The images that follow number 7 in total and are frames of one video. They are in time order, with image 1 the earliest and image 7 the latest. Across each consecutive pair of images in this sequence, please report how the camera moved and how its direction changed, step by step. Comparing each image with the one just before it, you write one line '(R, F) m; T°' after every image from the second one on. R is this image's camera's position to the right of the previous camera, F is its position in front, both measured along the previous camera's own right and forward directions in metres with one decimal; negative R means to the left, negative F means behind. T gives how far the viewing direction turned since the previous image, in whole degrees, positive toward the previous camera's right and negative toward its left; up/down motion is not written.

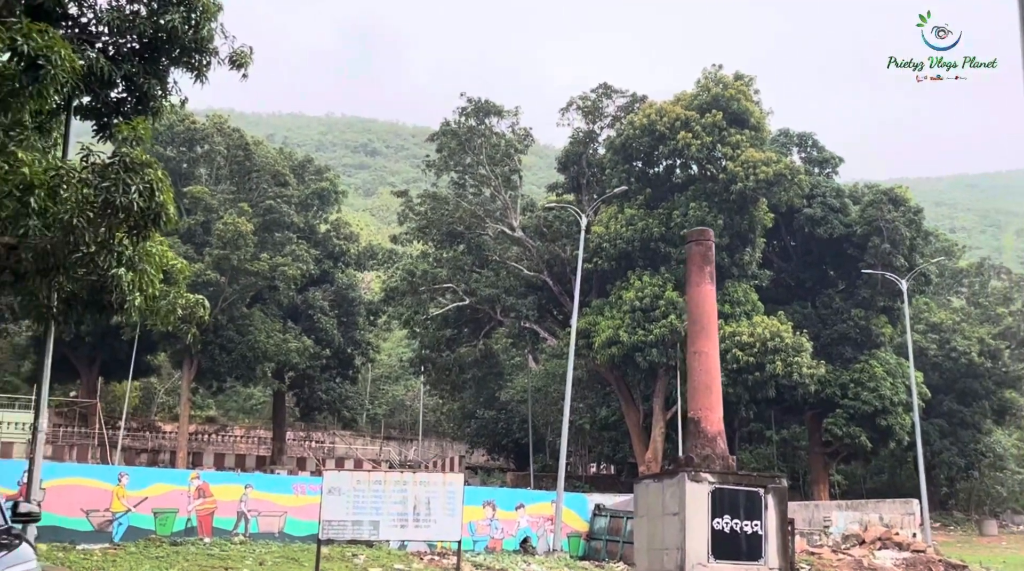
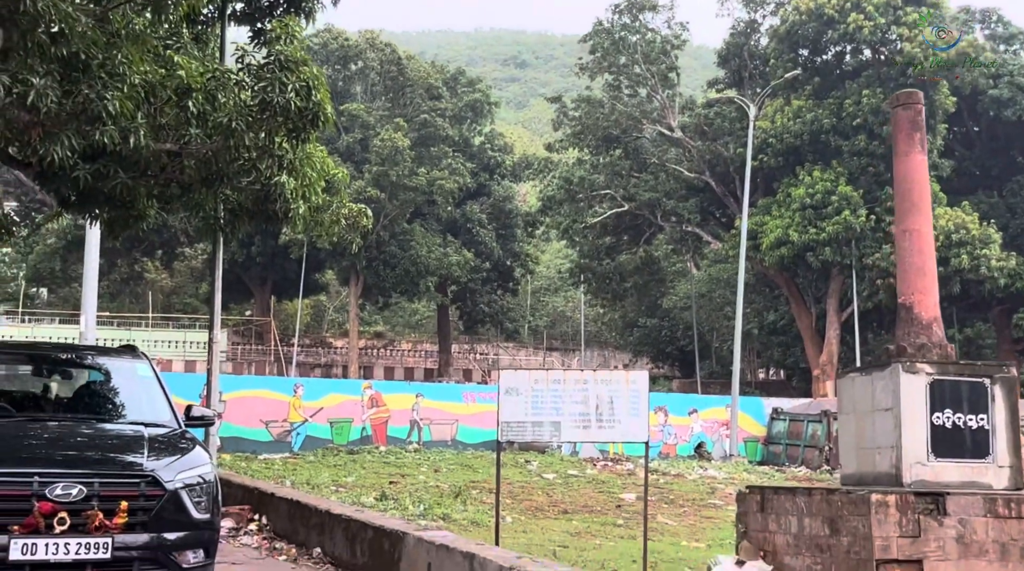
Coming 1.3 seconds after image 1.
(-0.2, +0.7) m; -7°
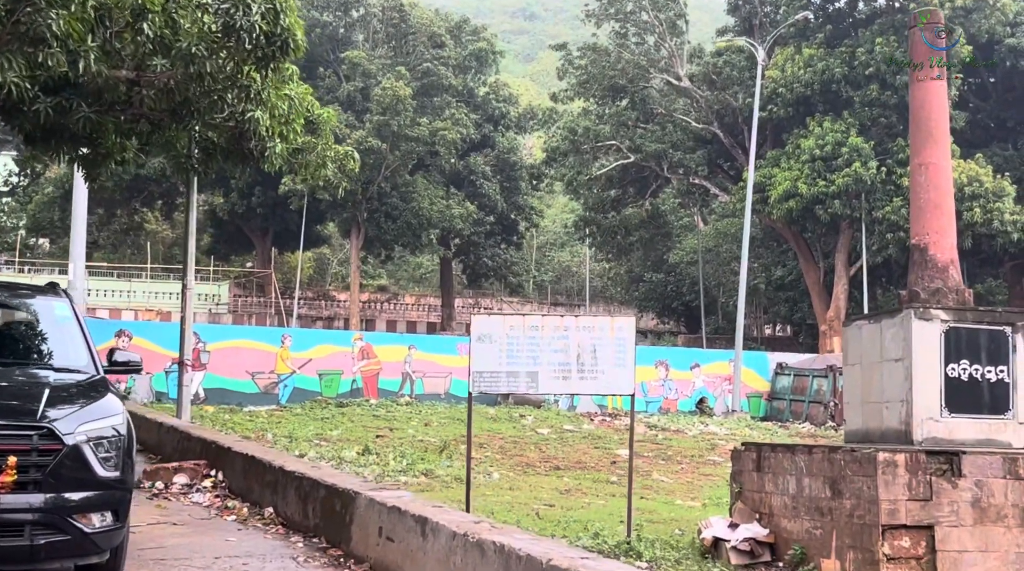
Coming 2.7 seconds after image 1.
(+0.2, +0.8) m; 0°
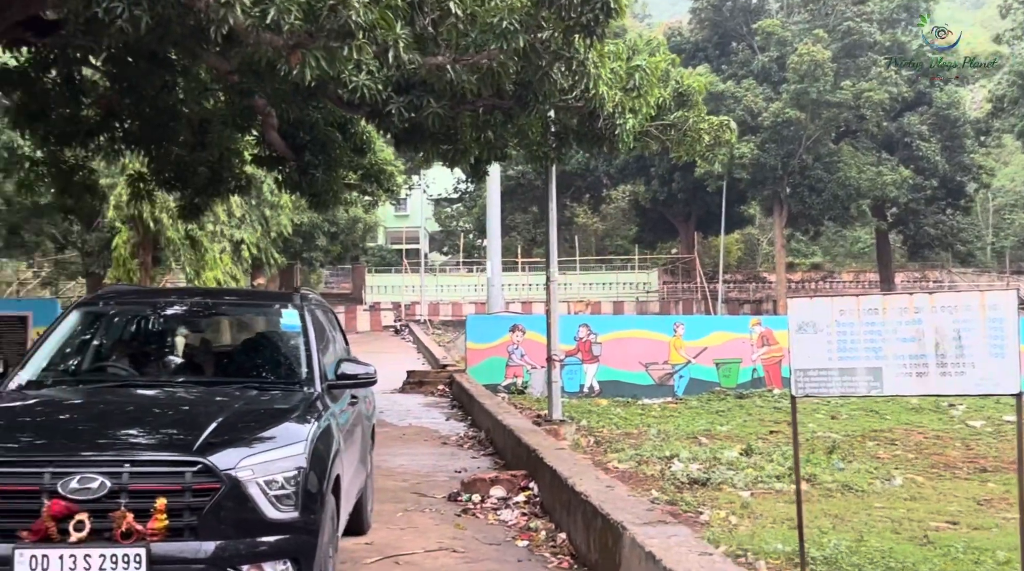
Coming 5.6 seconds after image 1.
(+0.6, +1.5) m; -20°
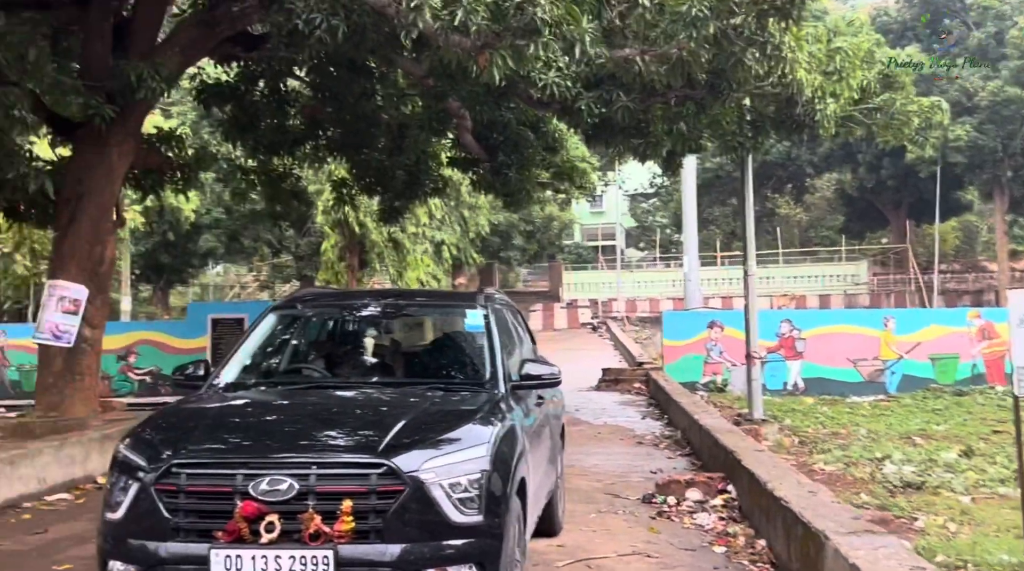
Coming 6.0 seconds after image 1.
(+0.1, +0.2) m; -9°
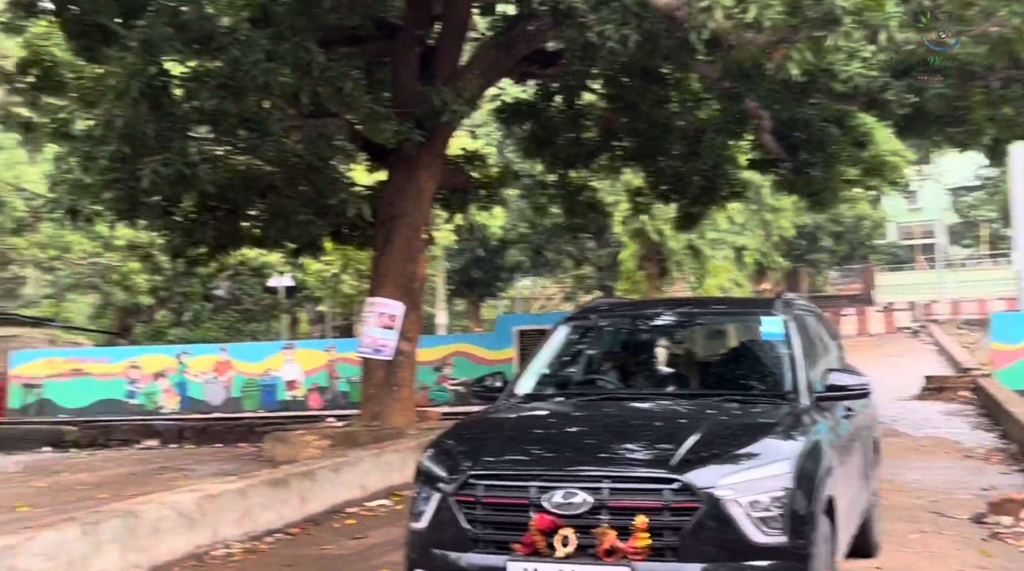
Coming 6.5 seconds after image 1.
(+0.1, +0.2) m; -14°
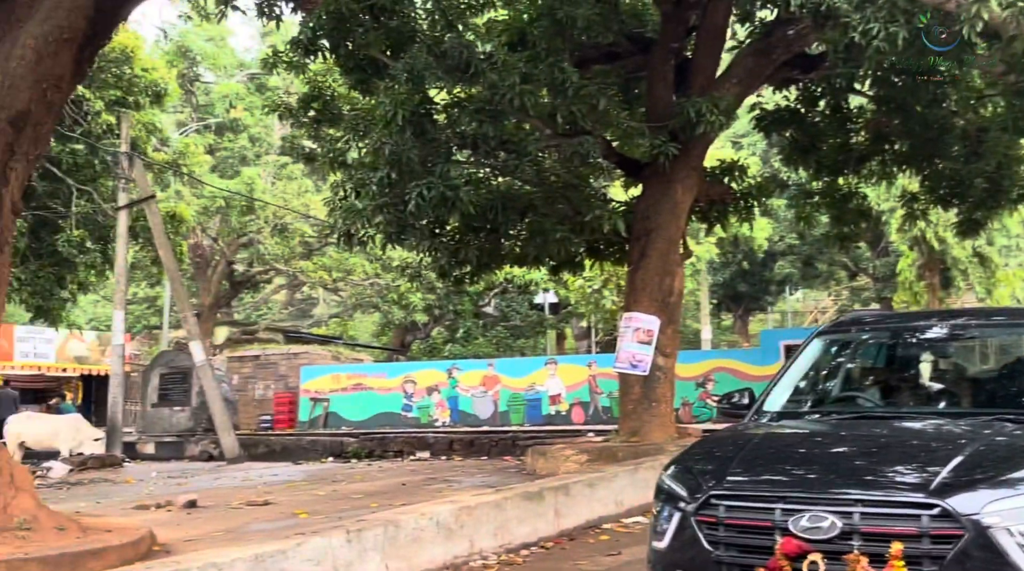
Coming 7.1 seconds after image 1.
(+0.1, +0.1) m; -12°
